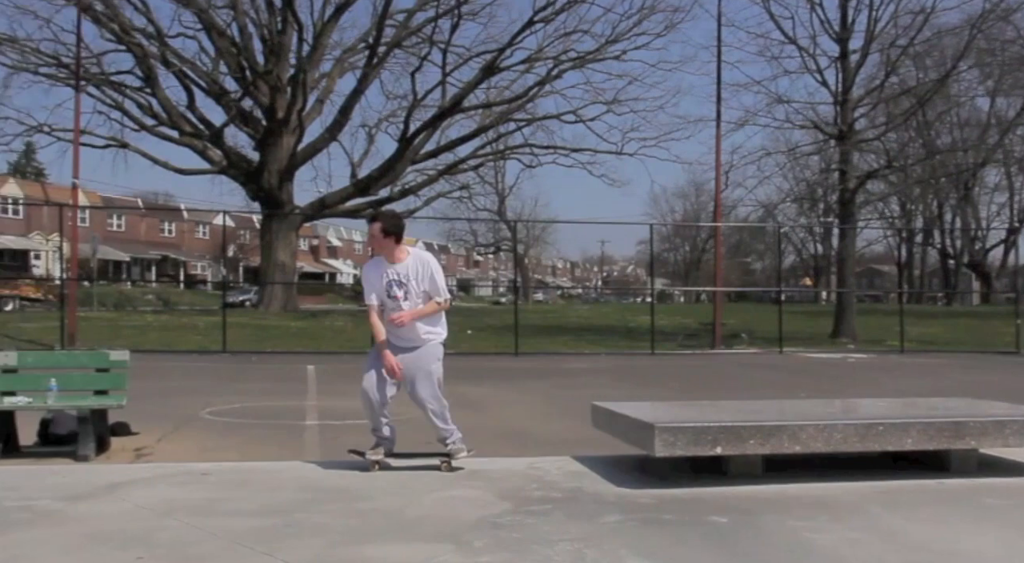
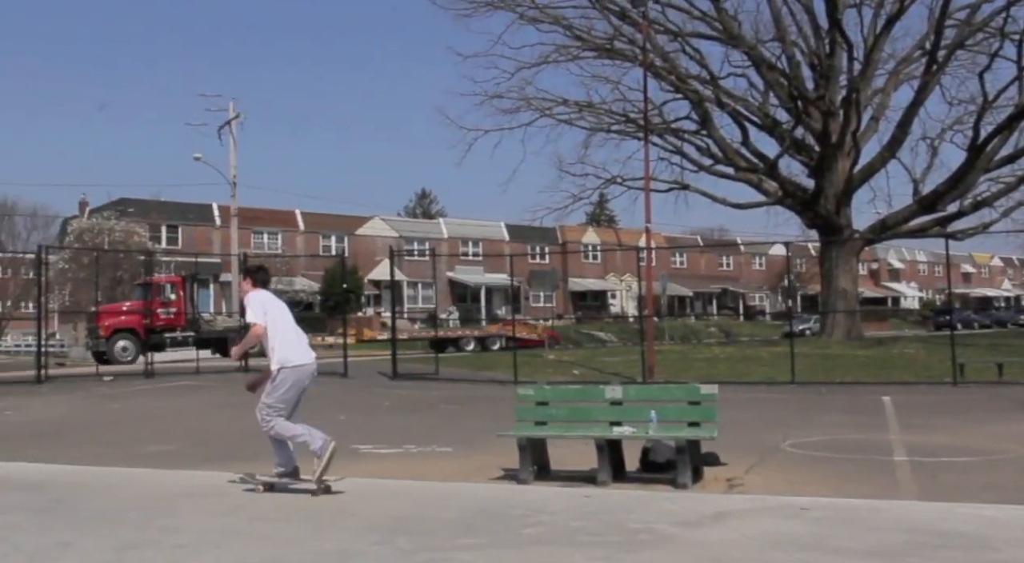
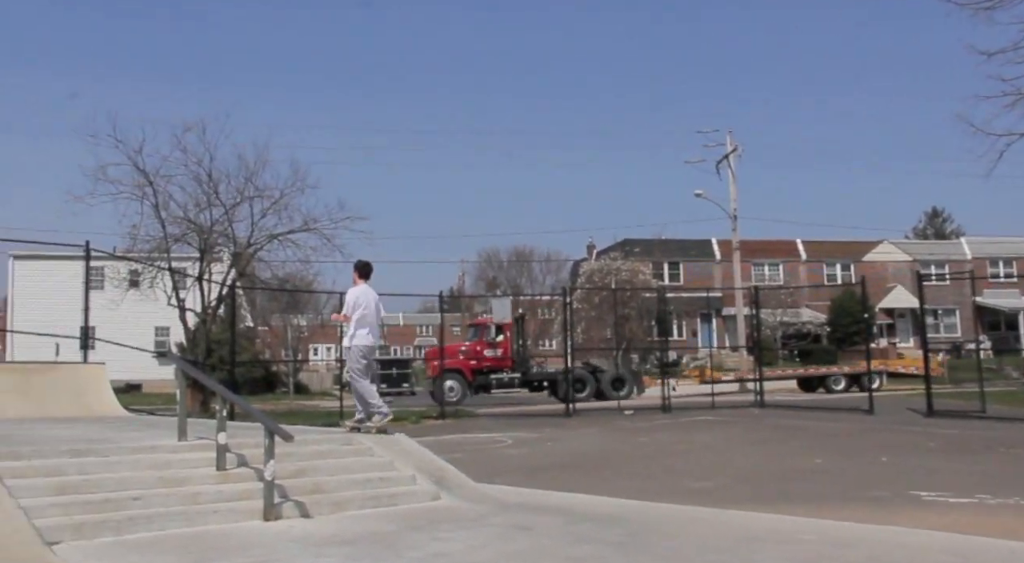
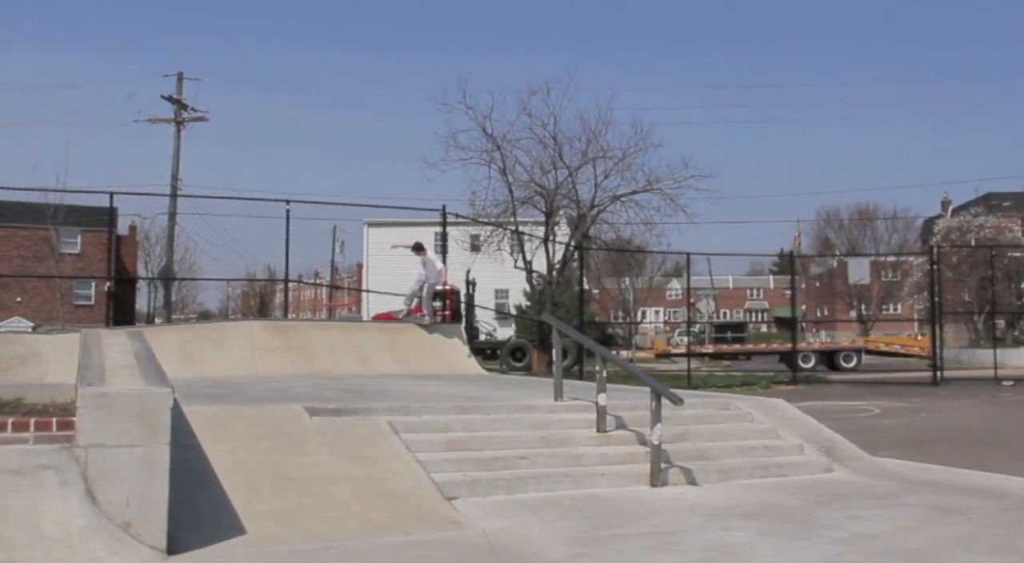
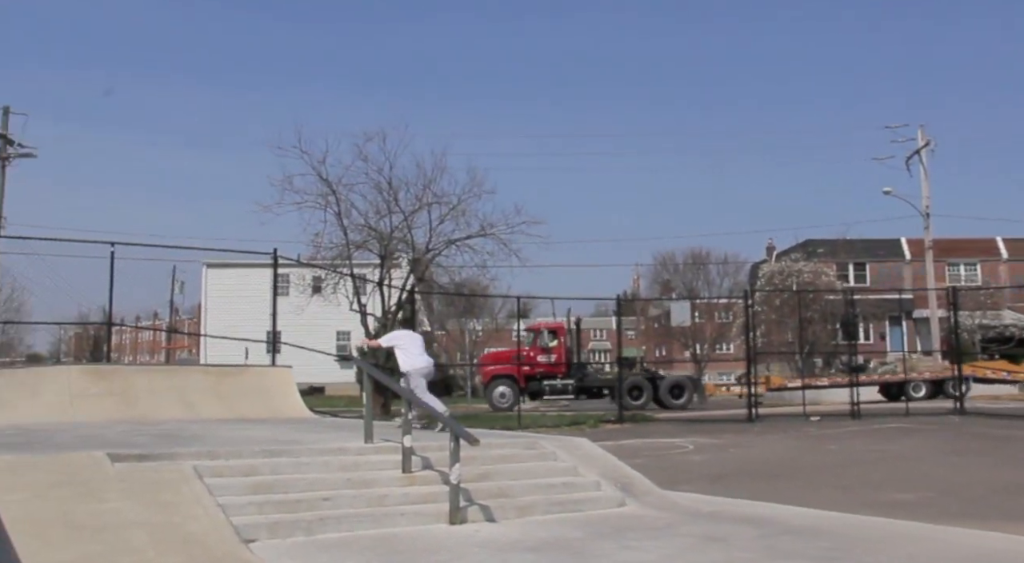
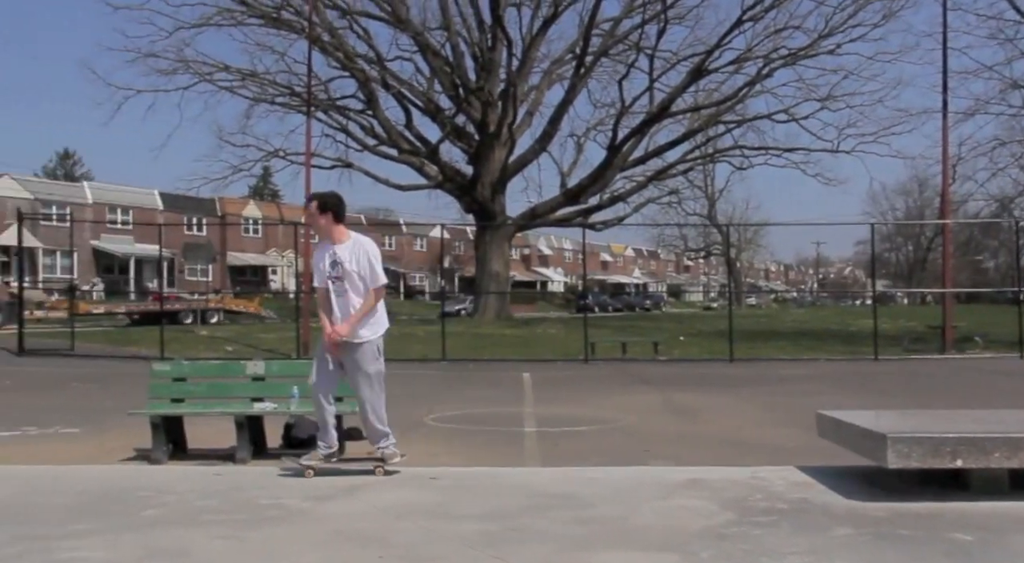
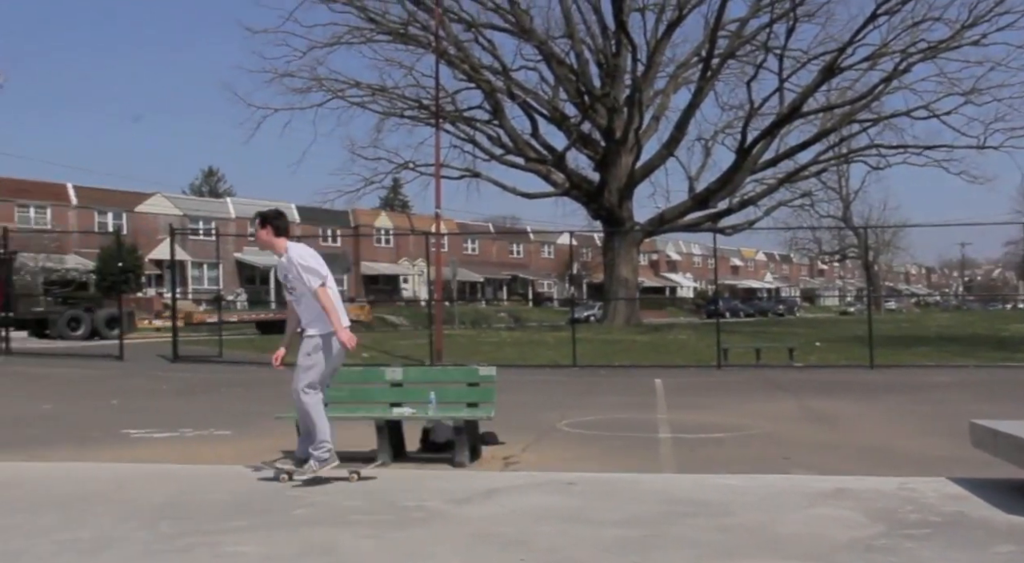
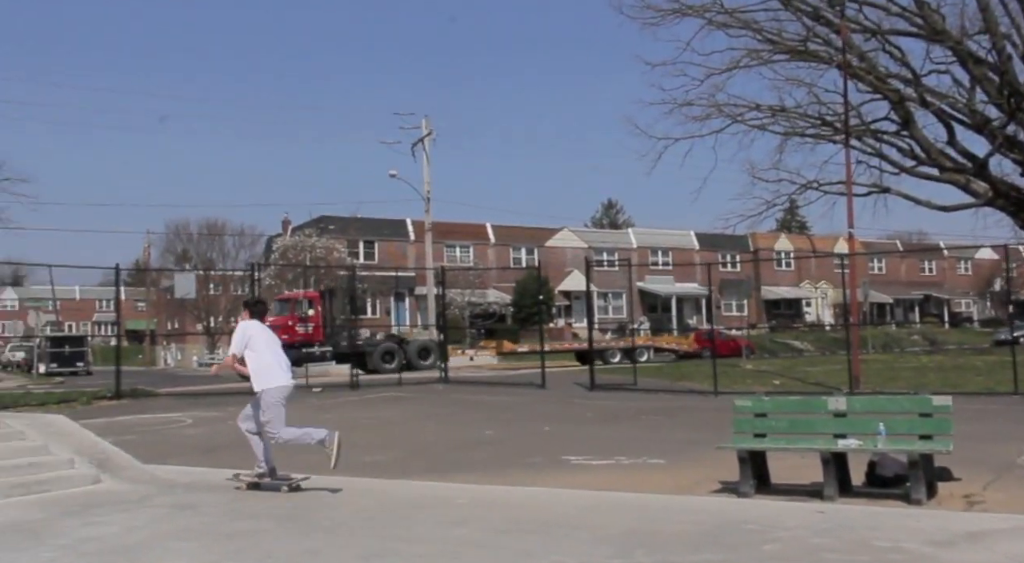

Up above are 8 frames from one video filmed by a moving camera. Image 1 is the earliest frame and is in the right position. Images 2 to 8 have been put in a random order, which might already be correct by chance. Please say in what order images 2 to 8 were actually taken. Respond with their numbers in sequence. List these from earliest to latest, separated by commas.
6, 7, 2, 8, 3, 5, 4
